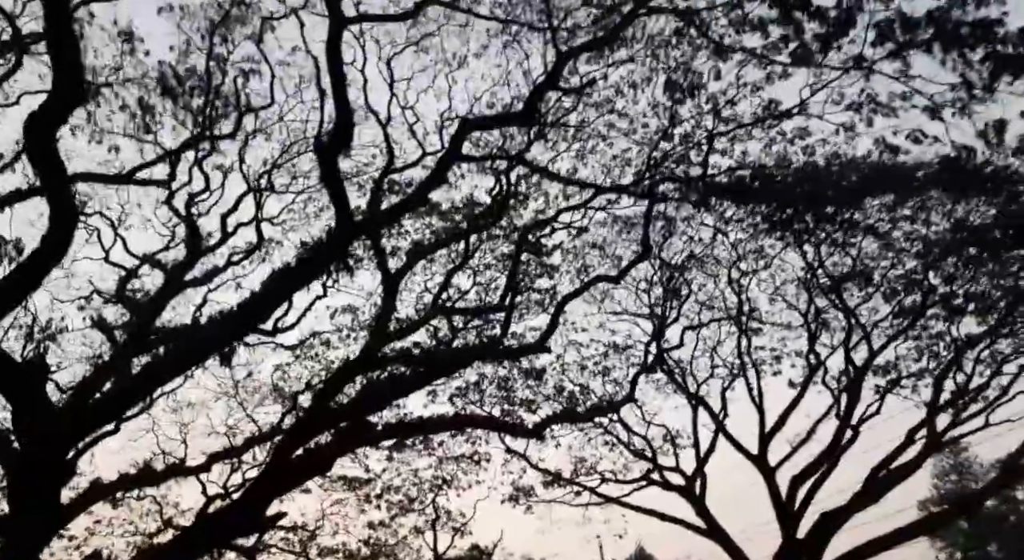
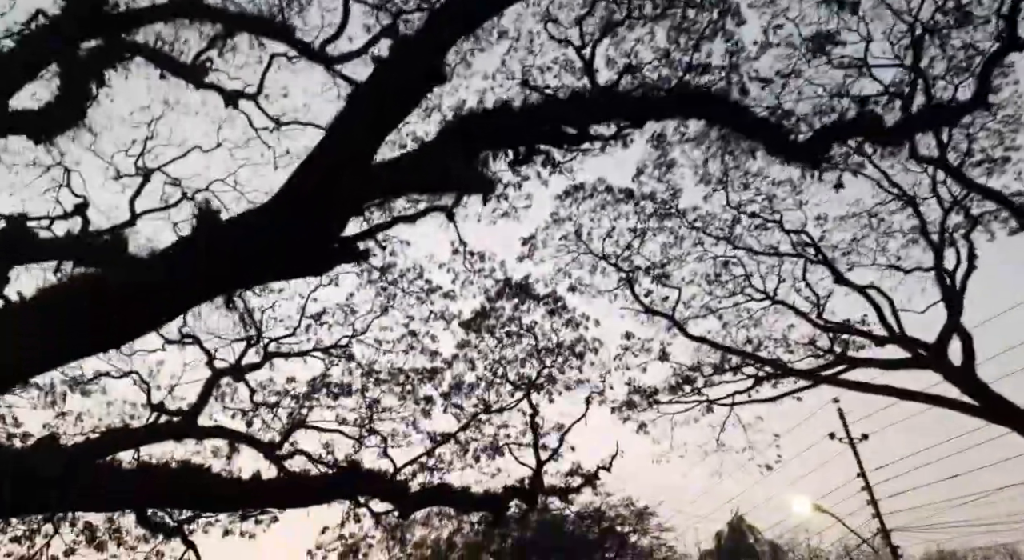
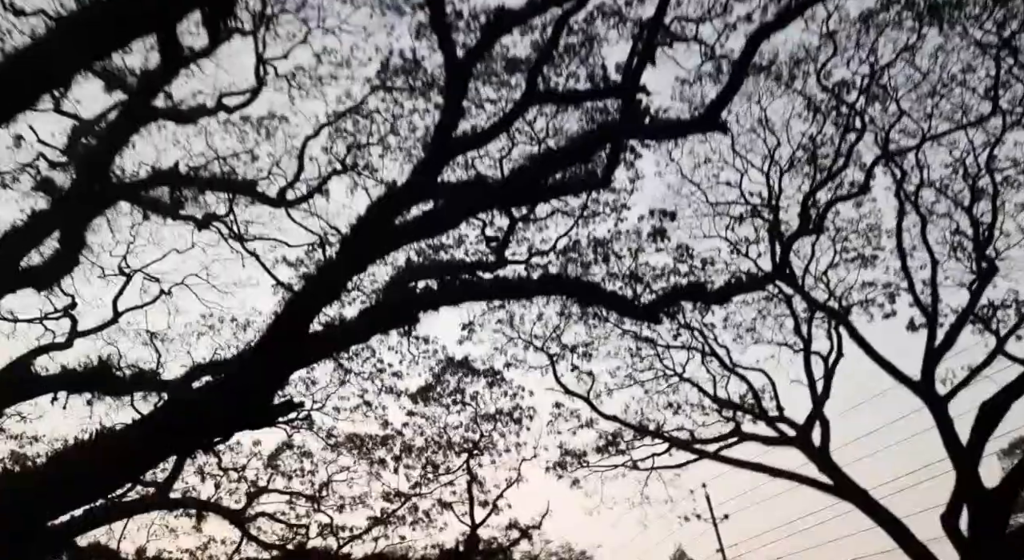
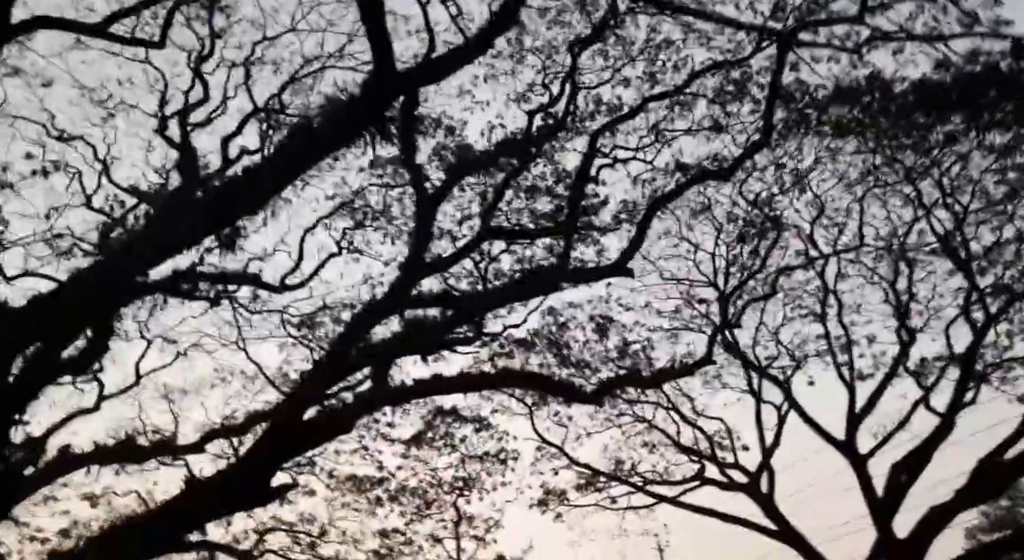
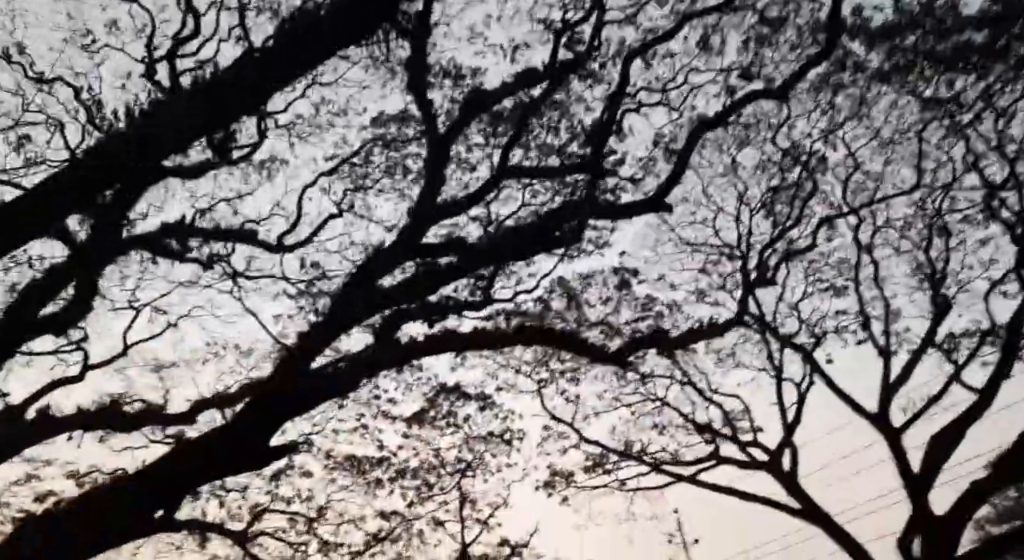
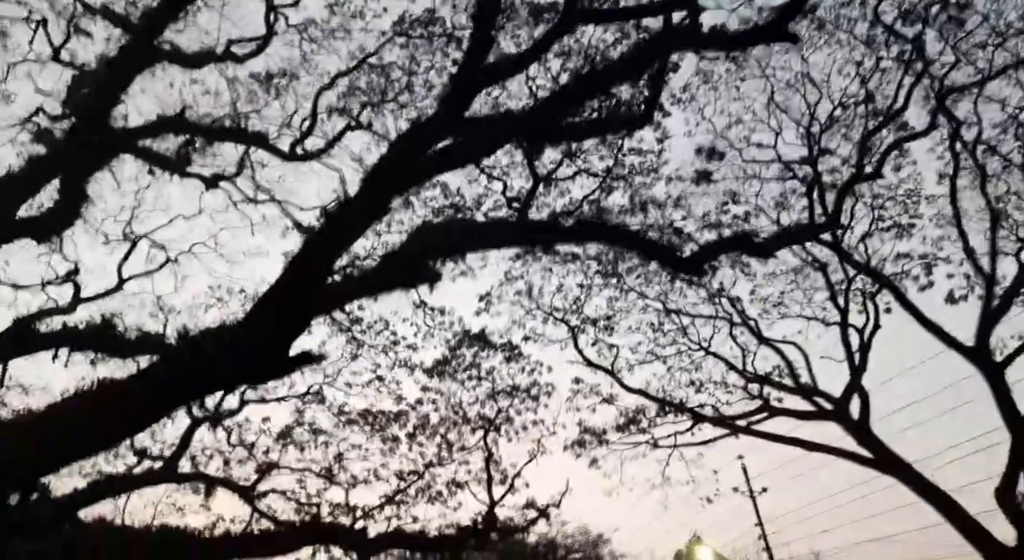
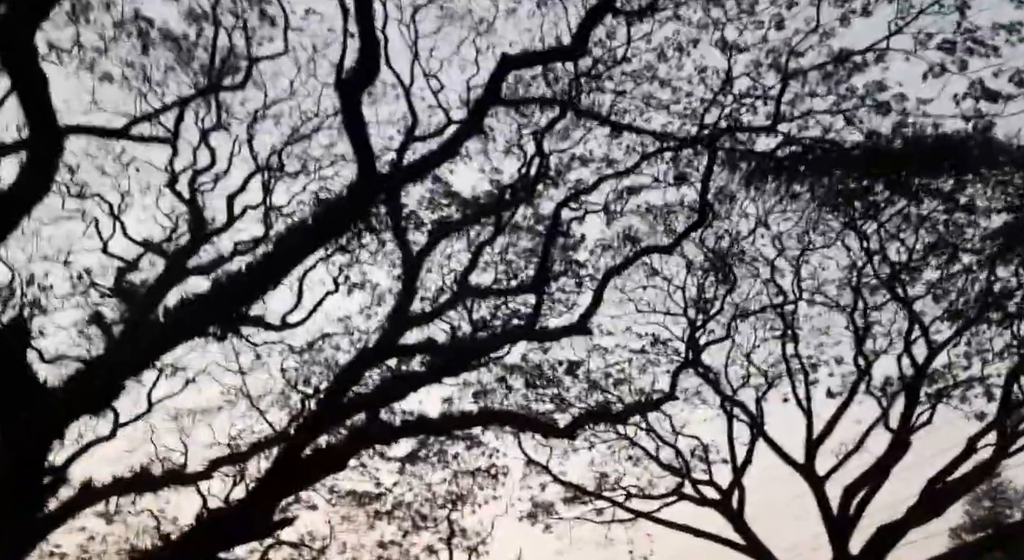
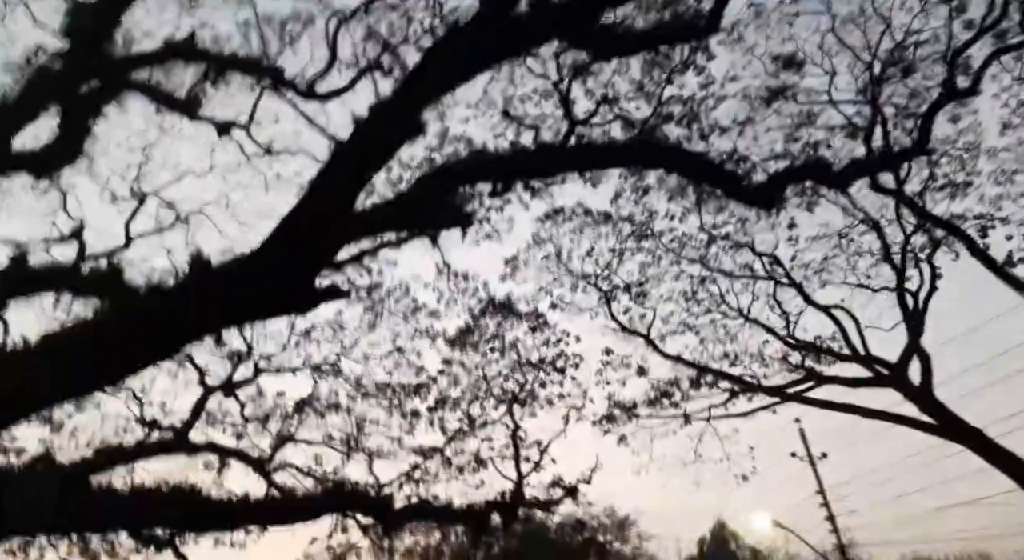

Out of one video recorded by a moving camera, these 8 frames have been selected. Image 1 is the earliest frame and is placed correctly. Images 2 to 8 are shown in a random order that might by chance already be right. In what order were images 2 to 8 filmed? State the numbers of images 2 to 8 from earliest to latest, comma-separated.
7, 4, 5, 3, 6, 8, 2
